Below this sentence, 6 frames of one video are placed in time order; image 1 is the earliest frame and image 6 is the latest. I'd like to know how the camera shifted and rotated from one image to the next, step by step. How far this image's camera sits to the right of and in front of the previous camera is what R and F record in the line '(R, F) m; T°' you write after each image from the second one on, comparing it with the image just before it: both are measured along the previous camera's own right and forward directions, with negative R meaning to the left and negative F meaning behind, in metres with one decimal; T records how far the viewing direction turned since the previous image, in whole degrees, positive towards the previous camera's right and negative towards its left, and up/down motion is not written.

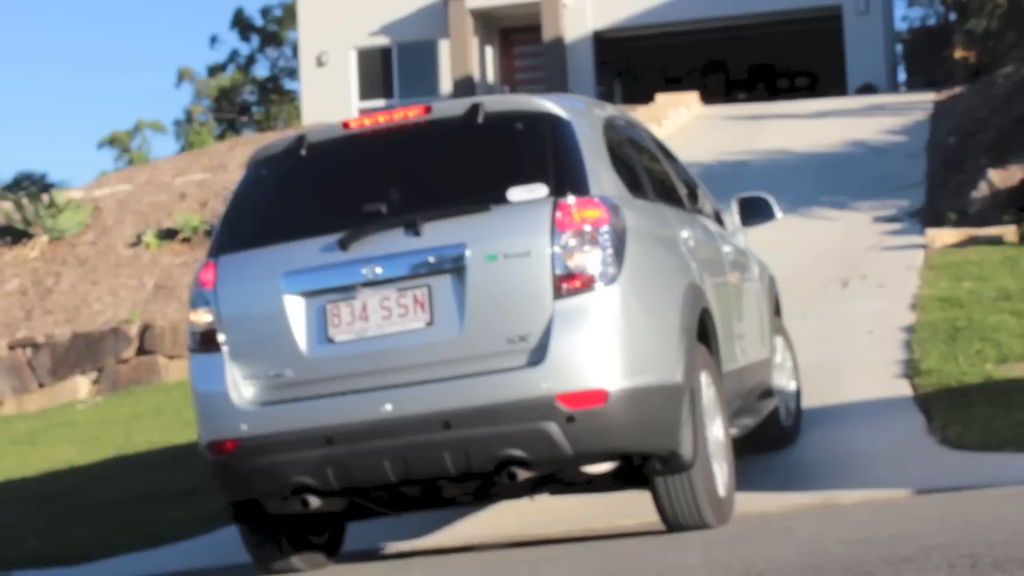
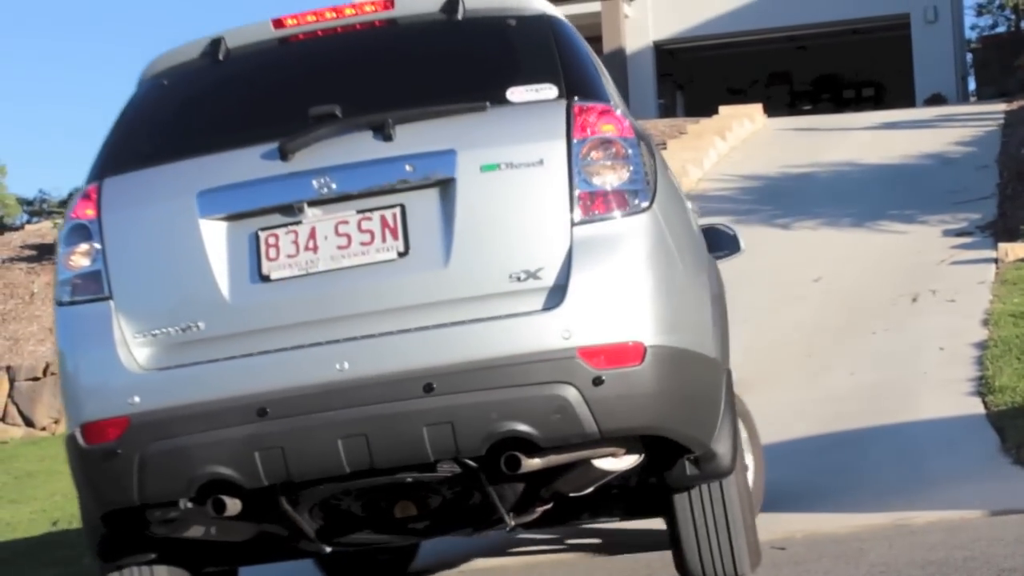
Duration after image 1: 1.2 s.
(-0.3, +1.9) m; -2°
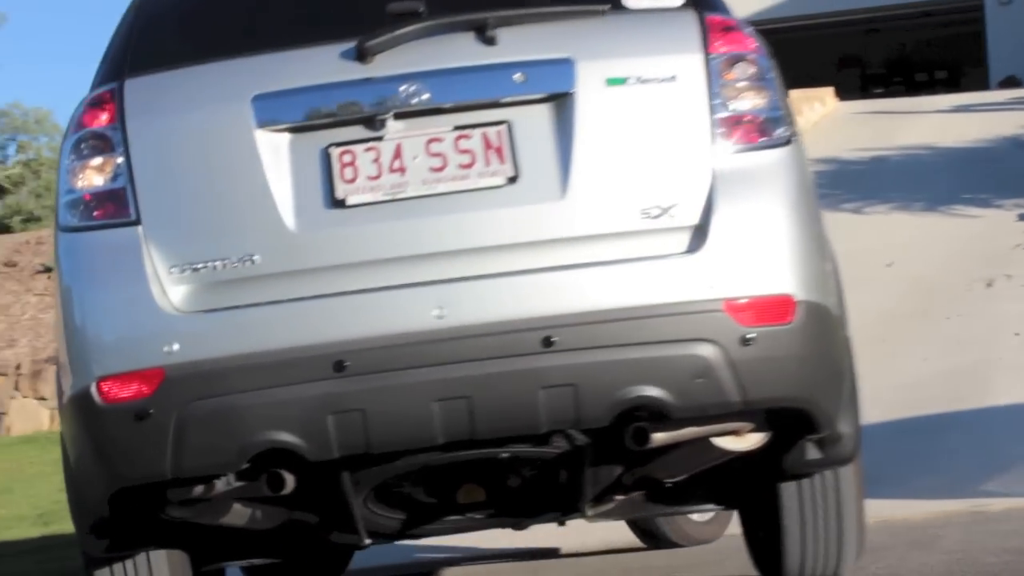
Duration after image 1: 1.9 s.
(-0.1, +0.5) m; -2°
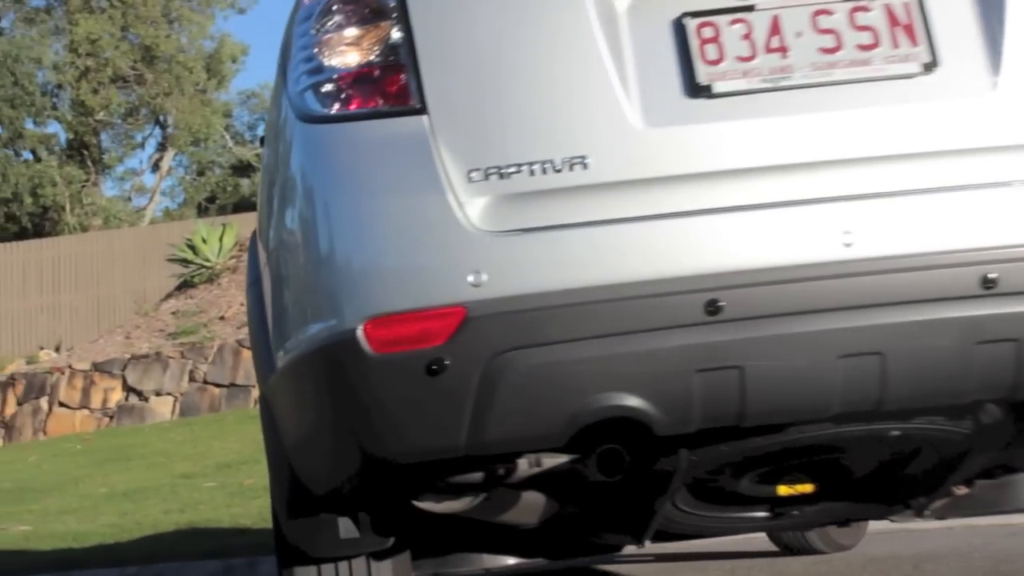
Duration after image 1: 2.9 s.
(-0.1, +0.5) m; -7°
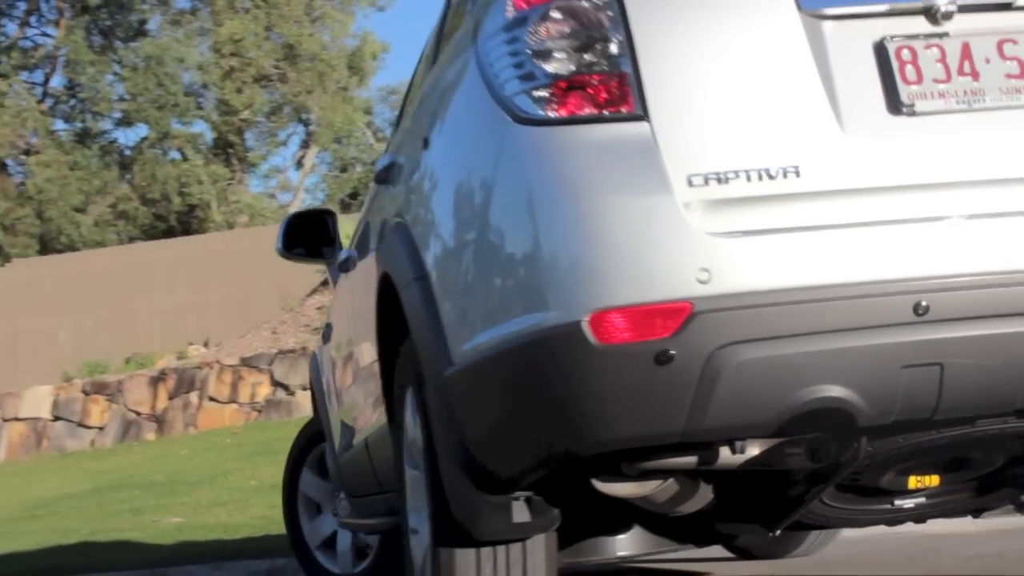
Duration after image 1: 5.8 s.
(-0.1, -0.1) m; -4°
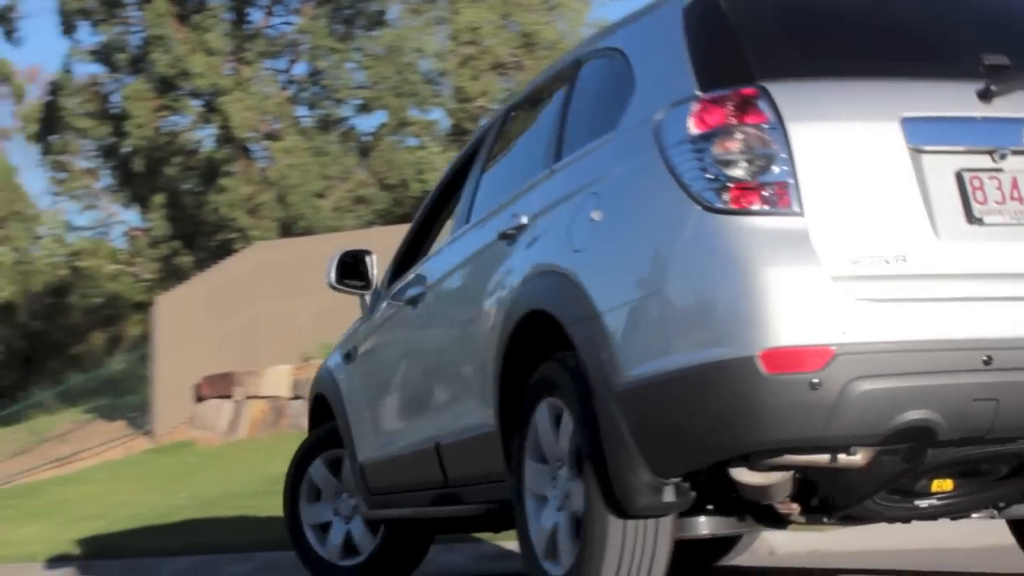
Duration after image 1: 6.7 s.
(+0.1, -0.6) m; -7°
